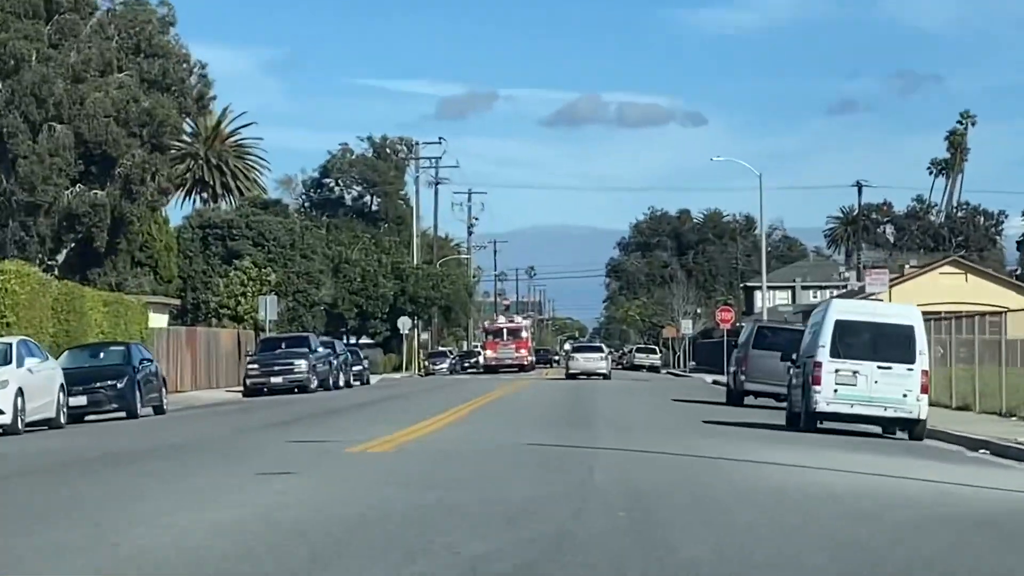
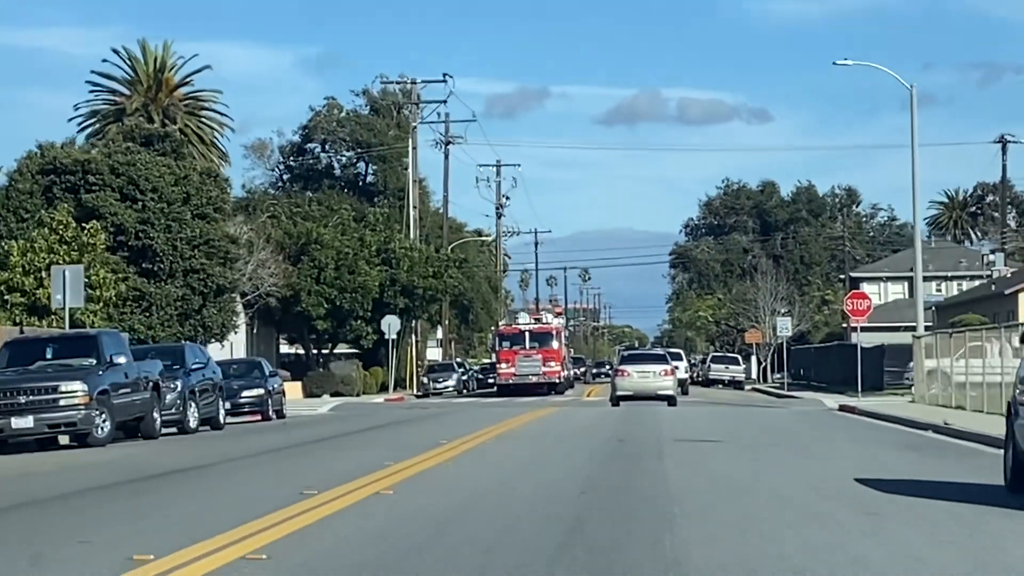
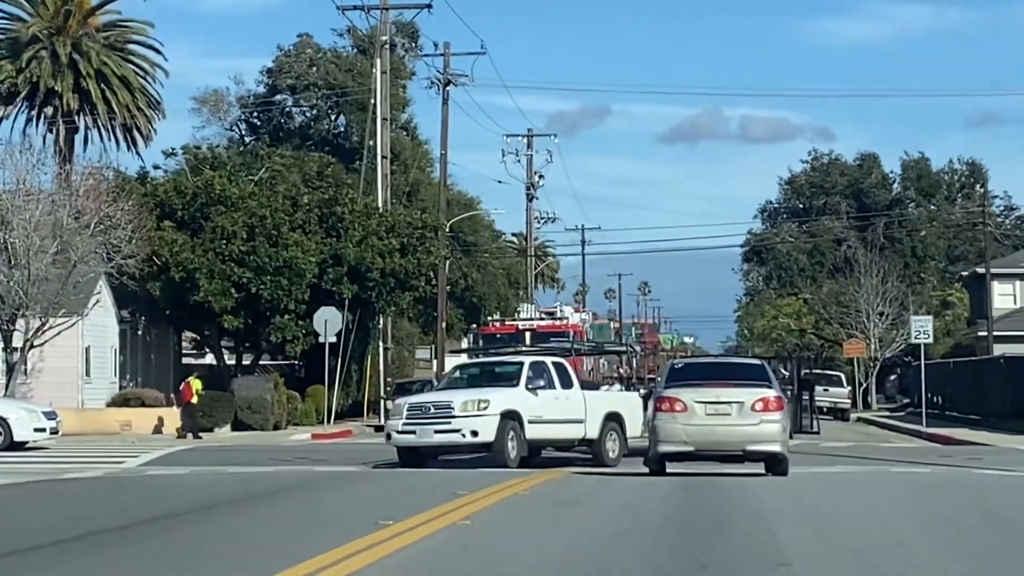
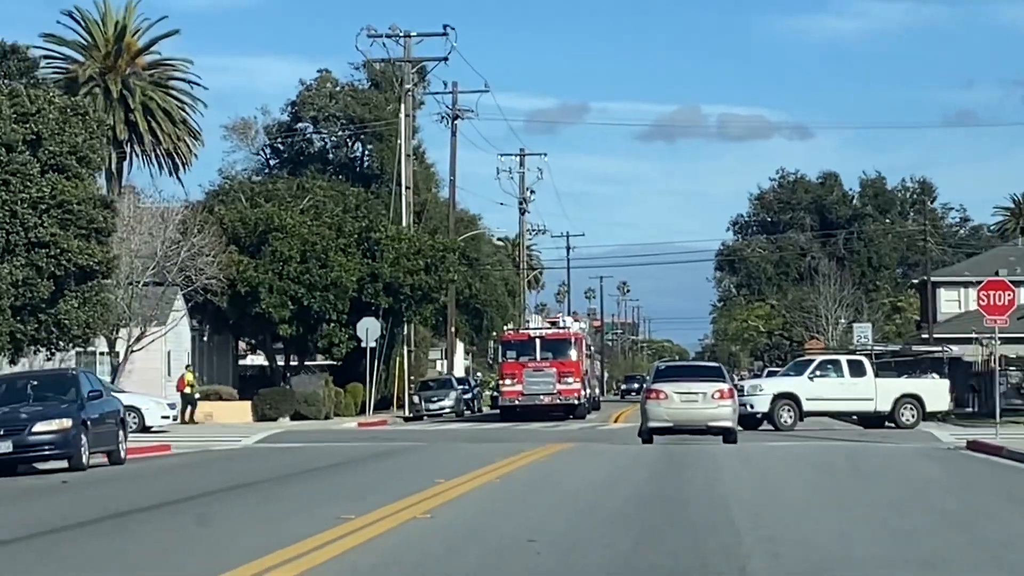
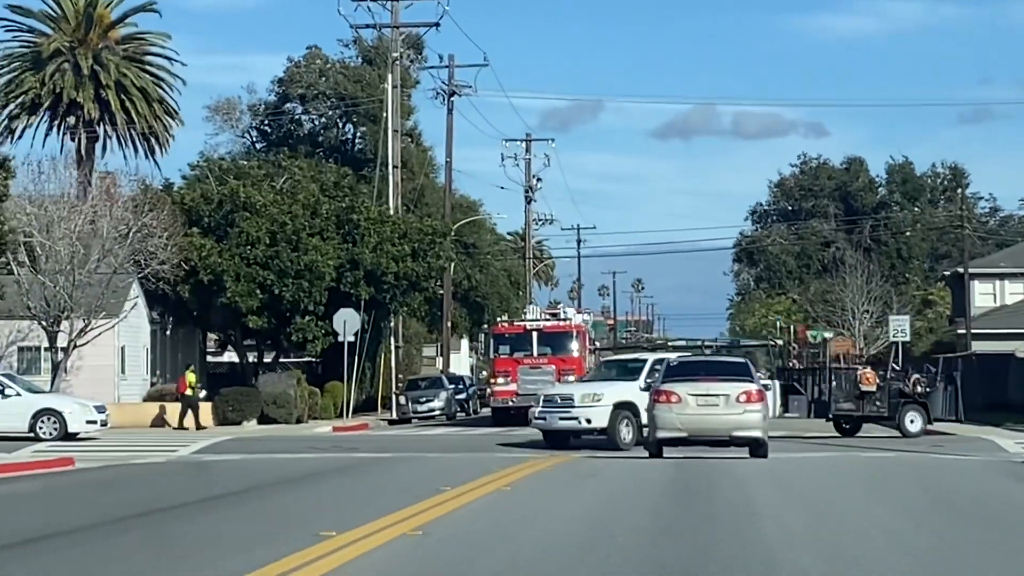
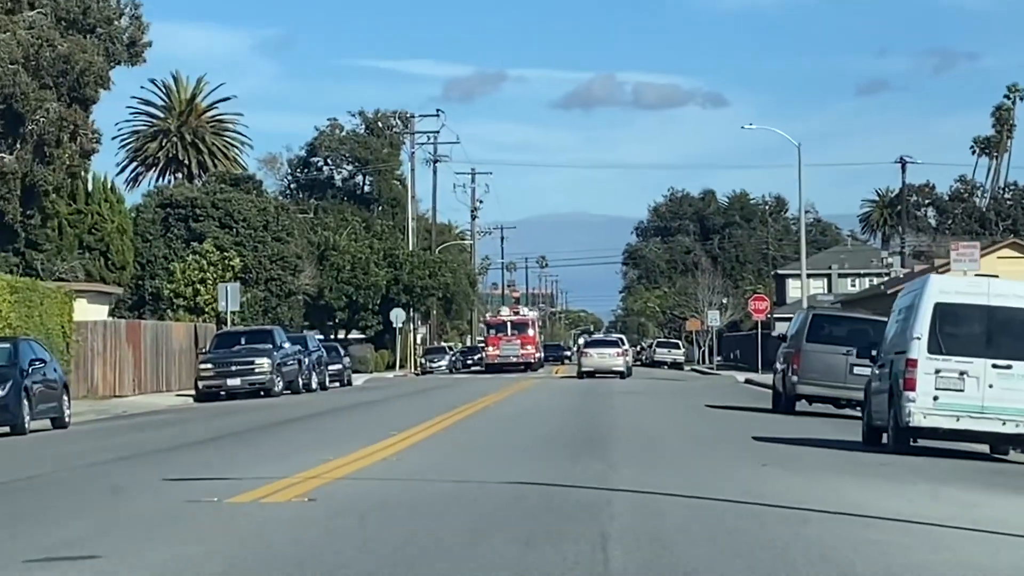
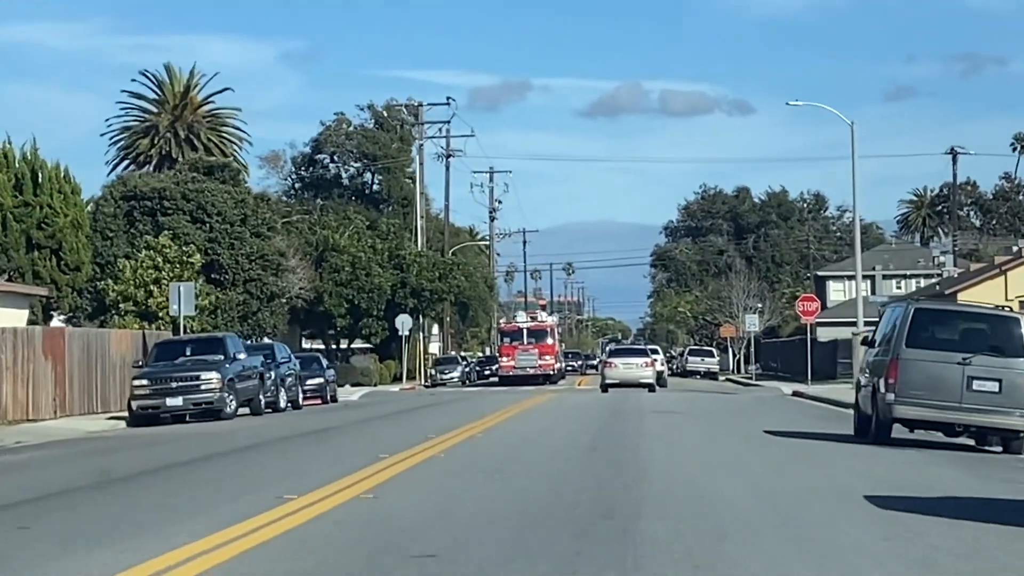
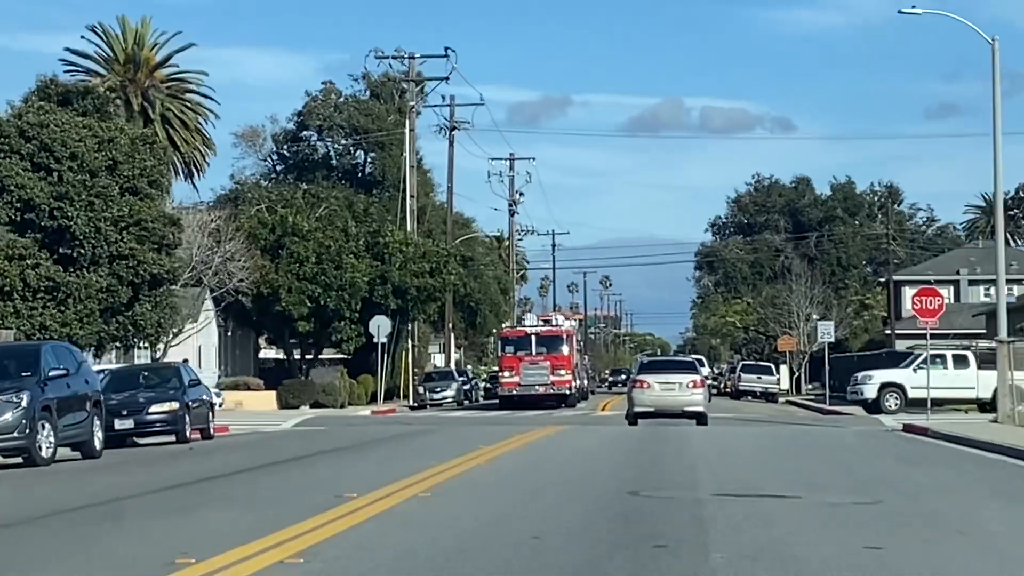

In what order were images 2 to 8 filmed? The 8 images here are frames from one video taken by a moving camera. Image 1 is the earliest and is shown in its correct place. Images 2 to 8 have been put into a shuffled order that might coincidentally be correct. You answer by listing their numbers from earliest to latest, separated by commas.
6, 7, 2, 8, 4, 5, 3
